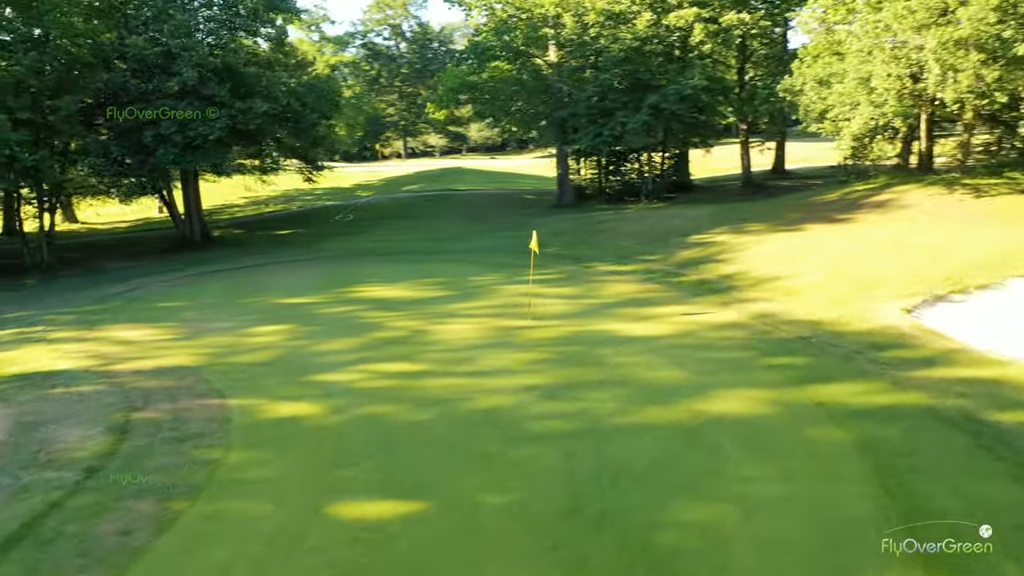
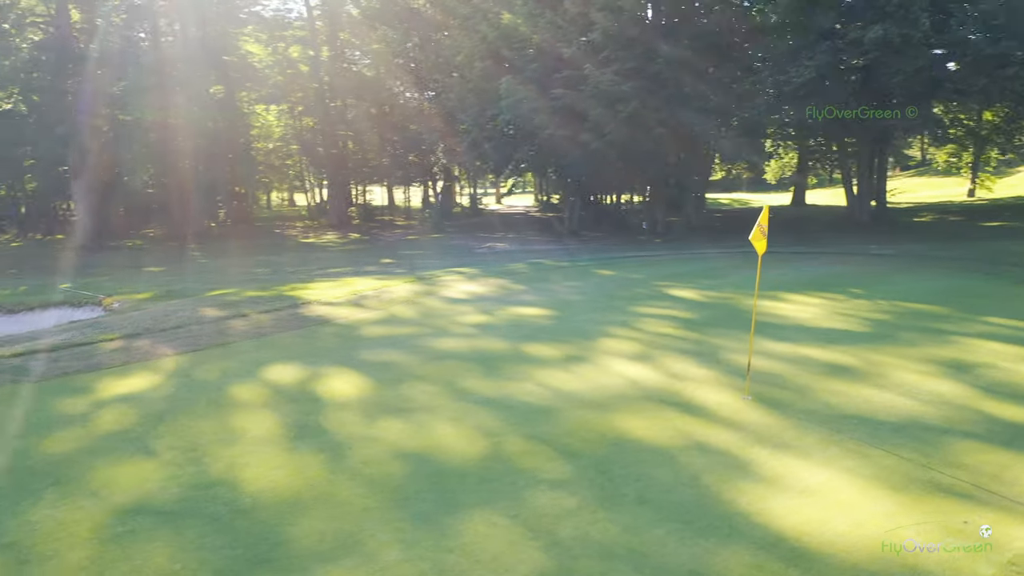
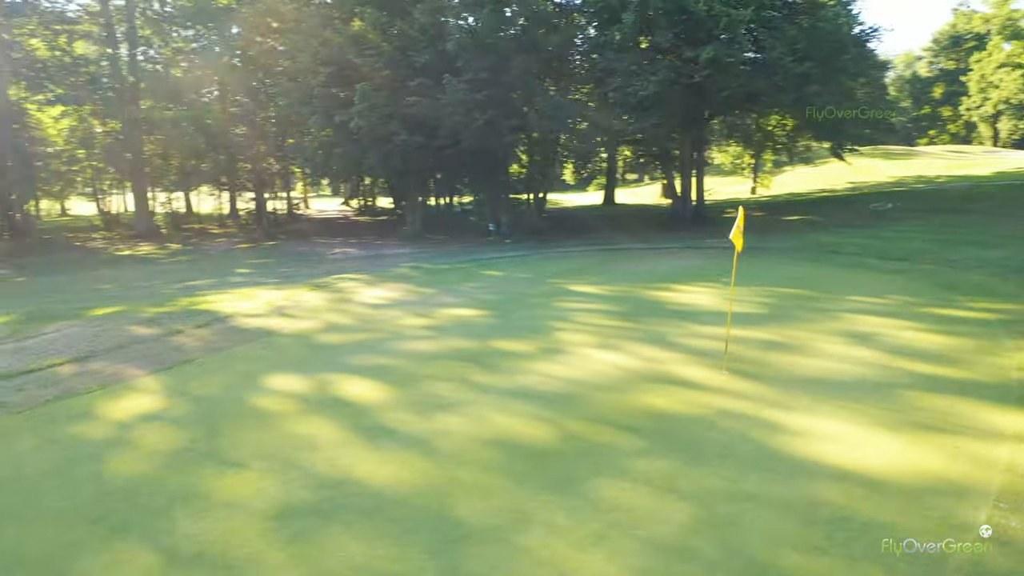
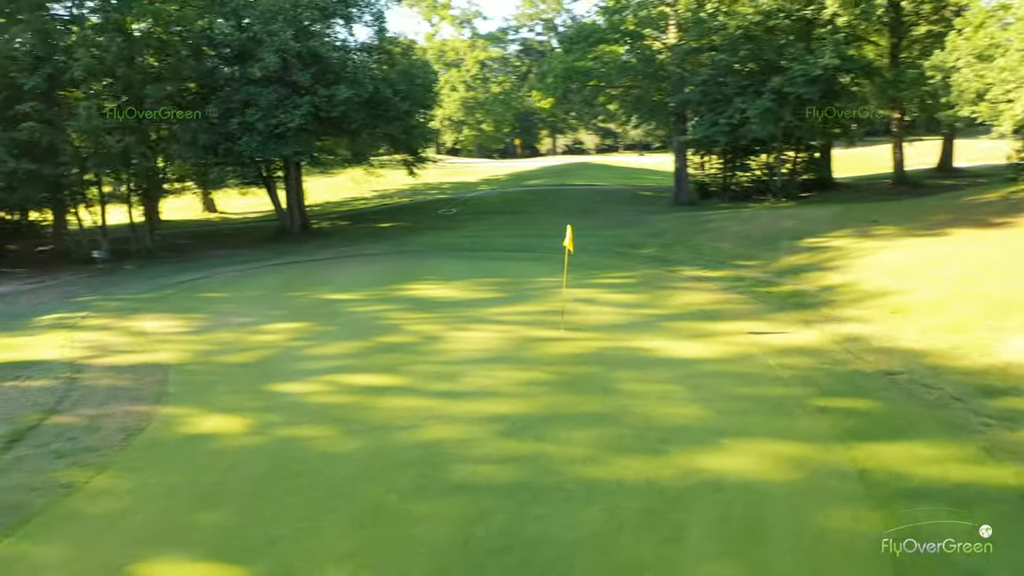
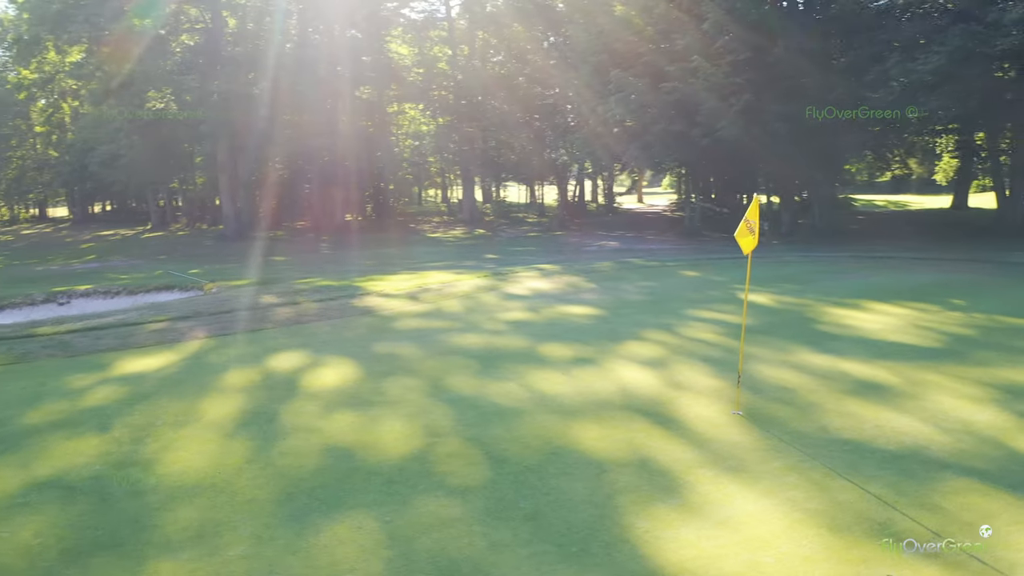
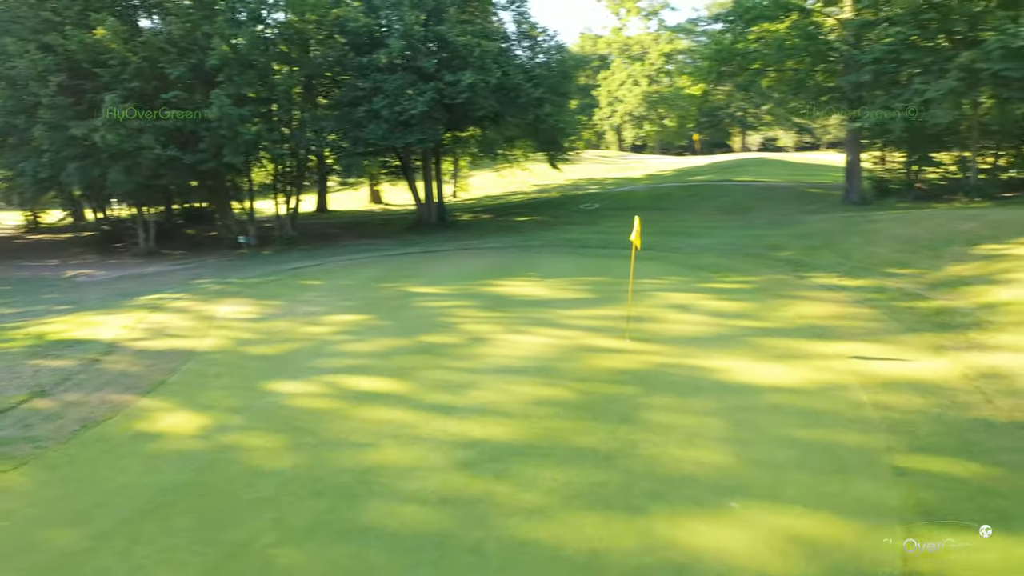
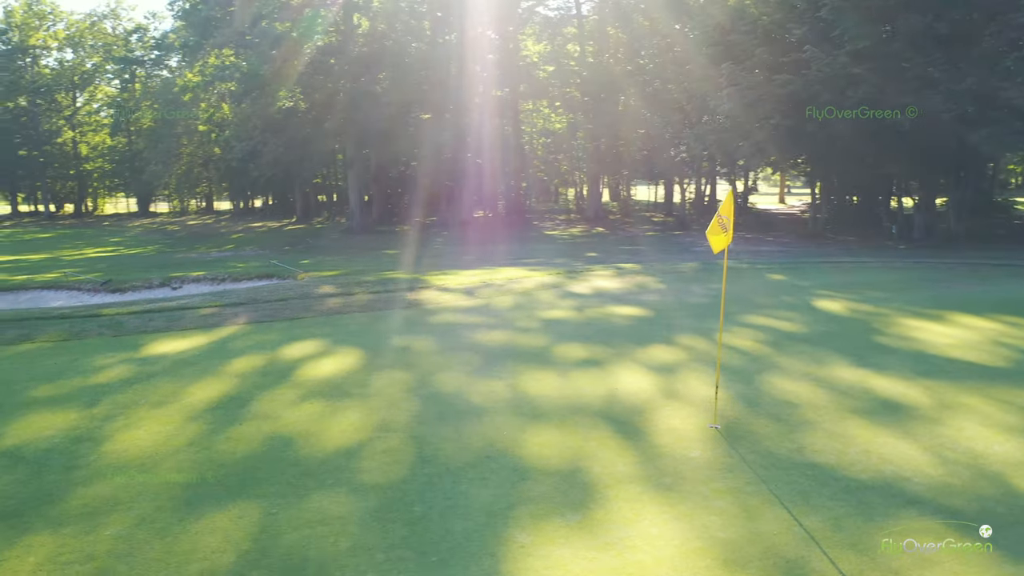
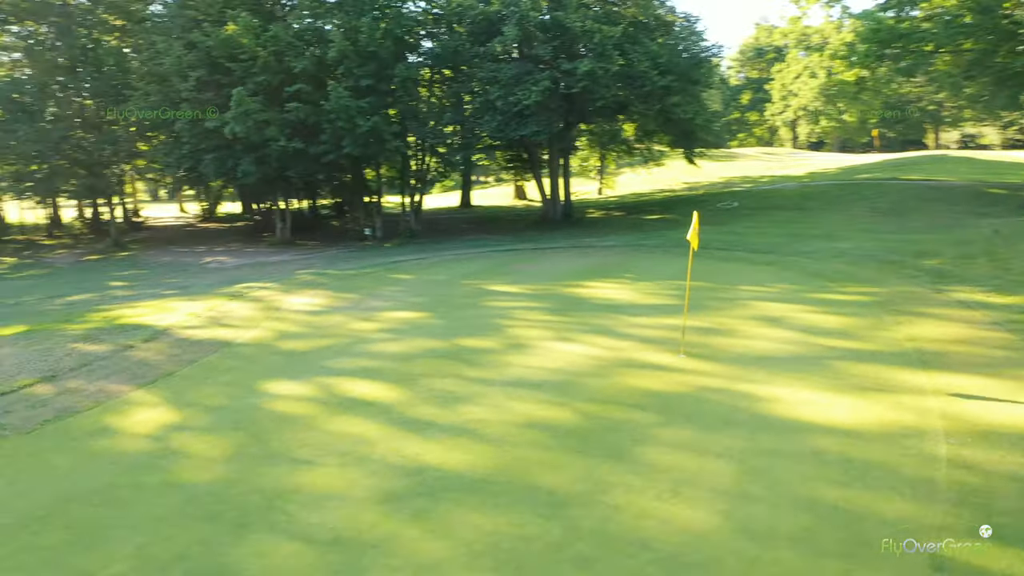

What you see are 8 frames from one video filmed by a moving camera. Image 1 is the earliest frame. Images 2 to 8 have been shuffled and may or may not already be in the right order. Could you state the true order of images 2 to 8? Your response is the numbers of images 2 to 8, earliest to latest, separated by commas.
4, 6, 8, 3, 2, 5, 7
